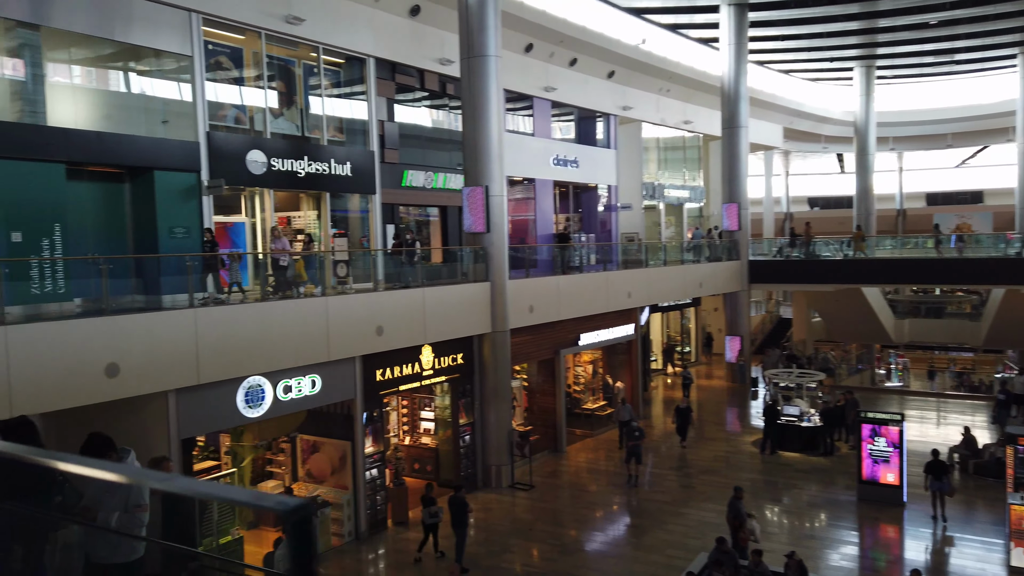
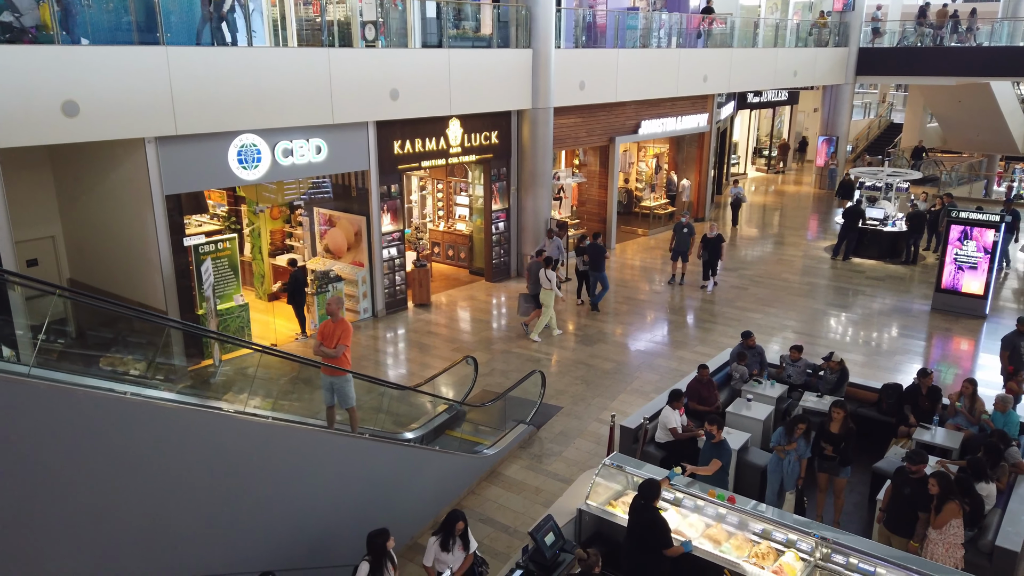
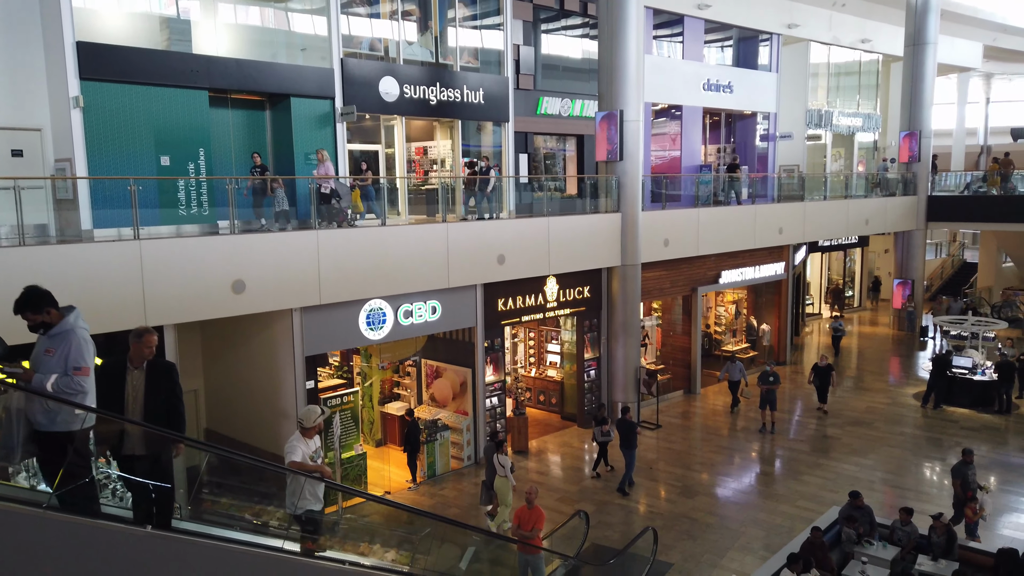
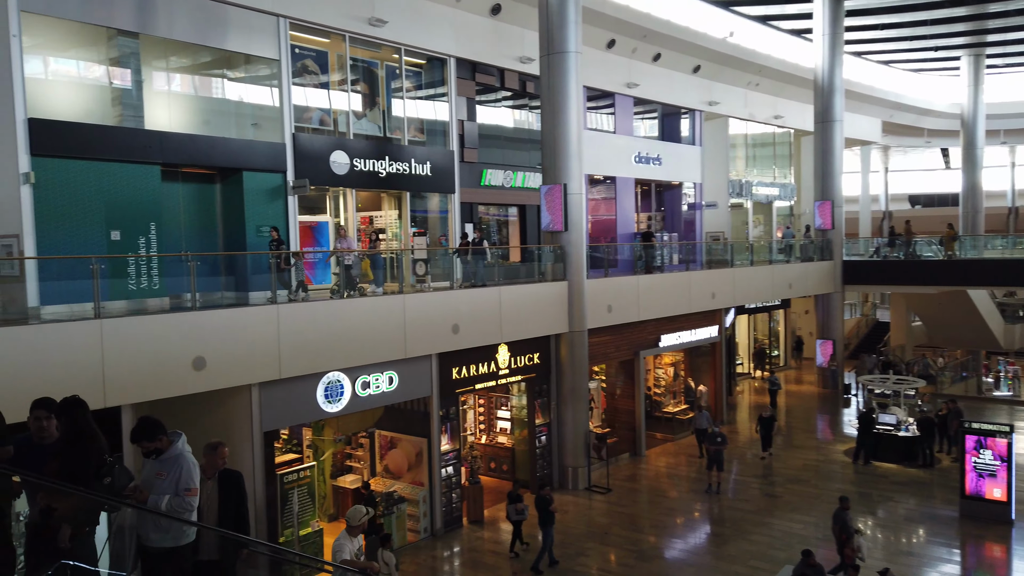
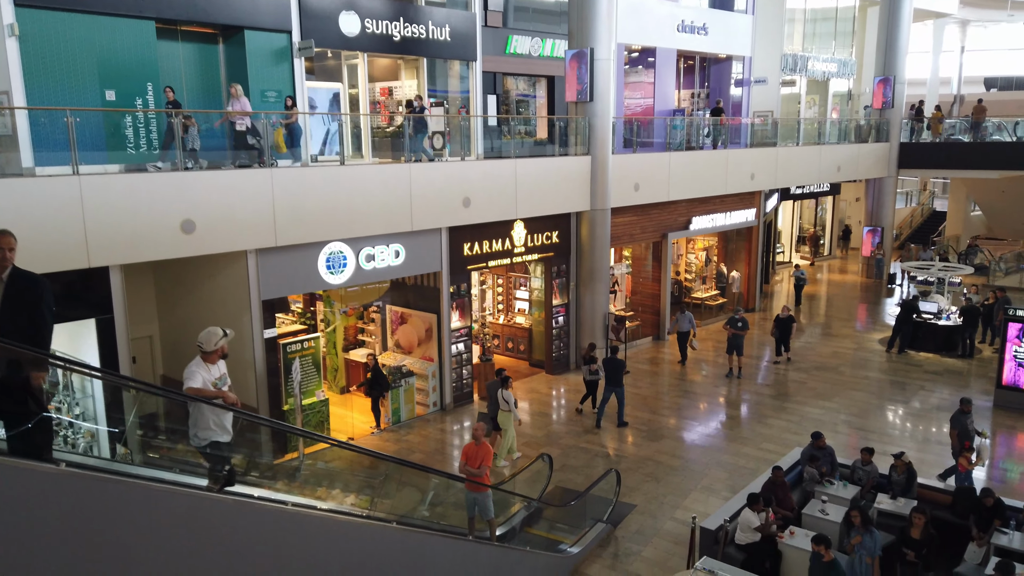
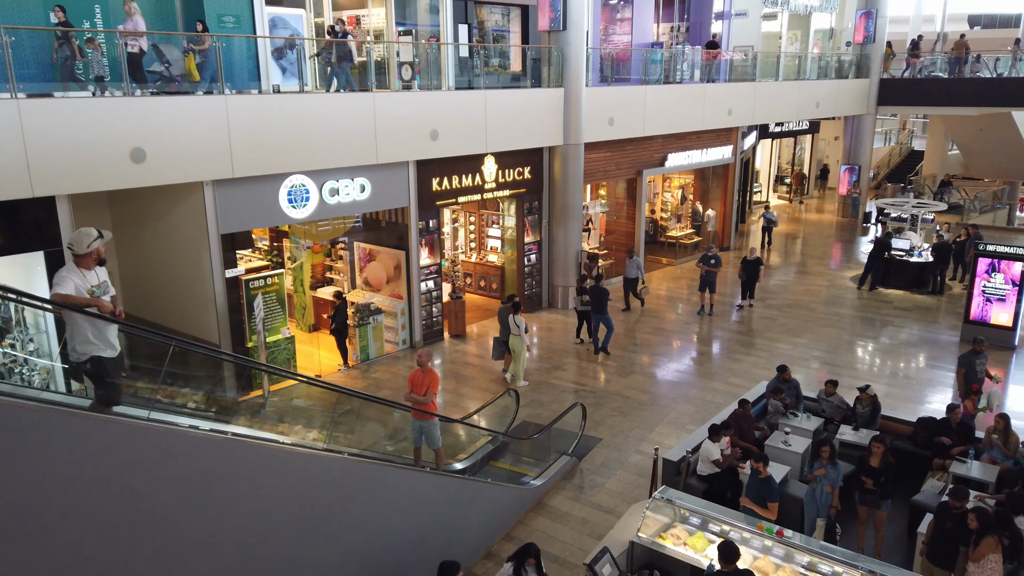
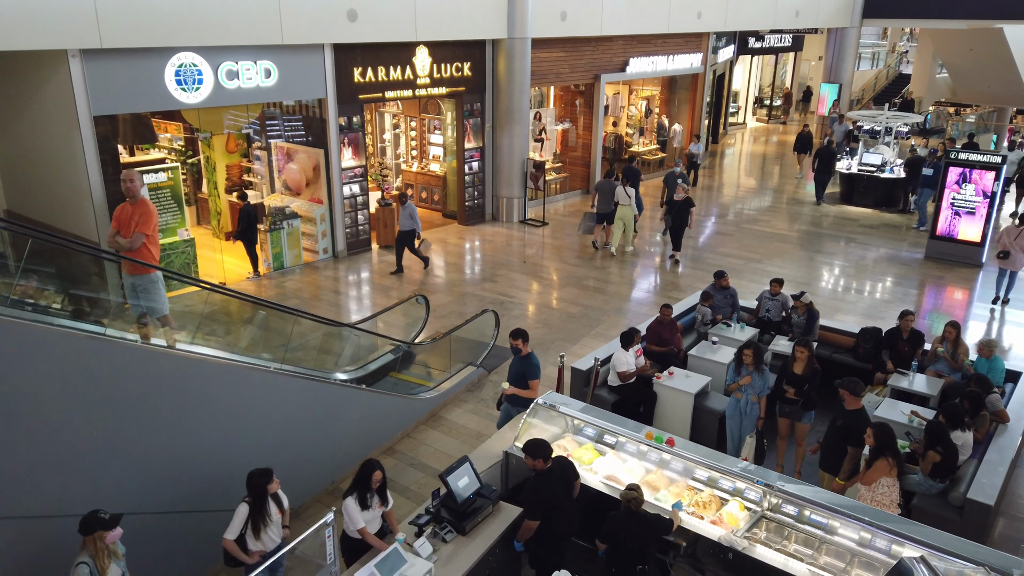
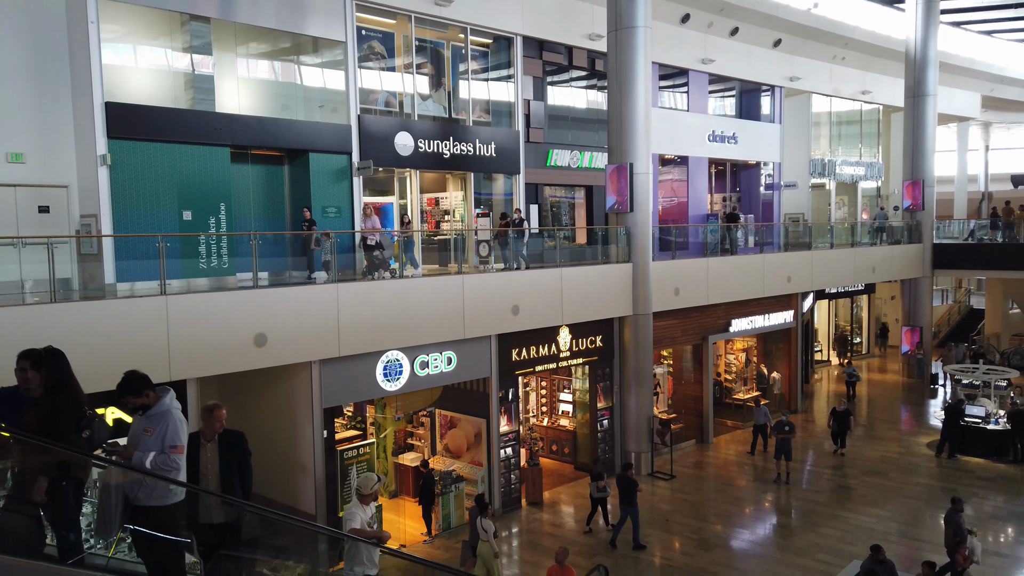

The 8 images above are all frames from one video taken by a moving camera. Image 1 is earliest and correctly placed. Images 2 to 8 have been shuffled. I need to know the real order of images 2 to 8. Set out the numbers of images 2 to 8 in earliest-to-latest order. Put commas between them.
4, 8, 3, 5, 6, 2, 7
